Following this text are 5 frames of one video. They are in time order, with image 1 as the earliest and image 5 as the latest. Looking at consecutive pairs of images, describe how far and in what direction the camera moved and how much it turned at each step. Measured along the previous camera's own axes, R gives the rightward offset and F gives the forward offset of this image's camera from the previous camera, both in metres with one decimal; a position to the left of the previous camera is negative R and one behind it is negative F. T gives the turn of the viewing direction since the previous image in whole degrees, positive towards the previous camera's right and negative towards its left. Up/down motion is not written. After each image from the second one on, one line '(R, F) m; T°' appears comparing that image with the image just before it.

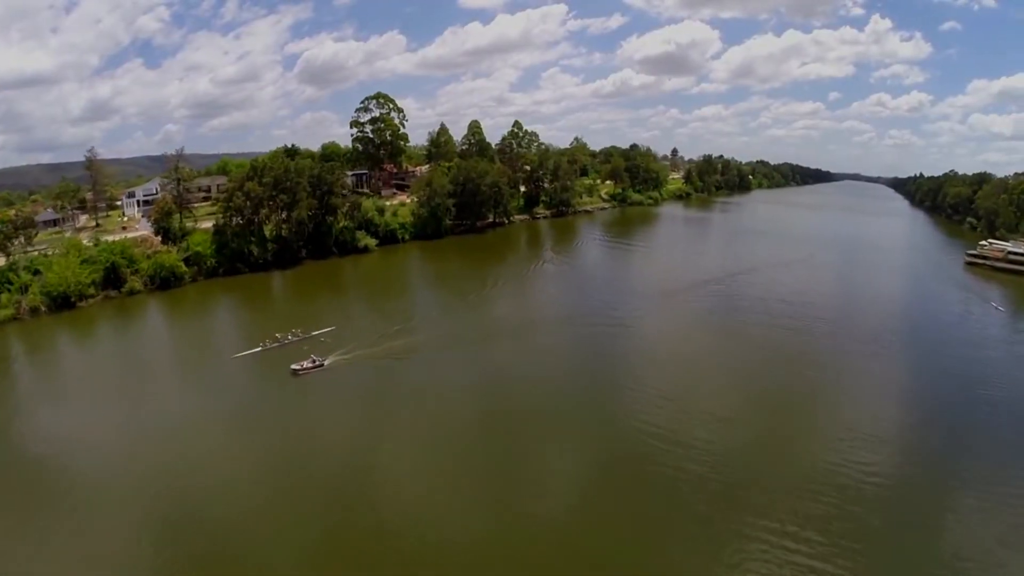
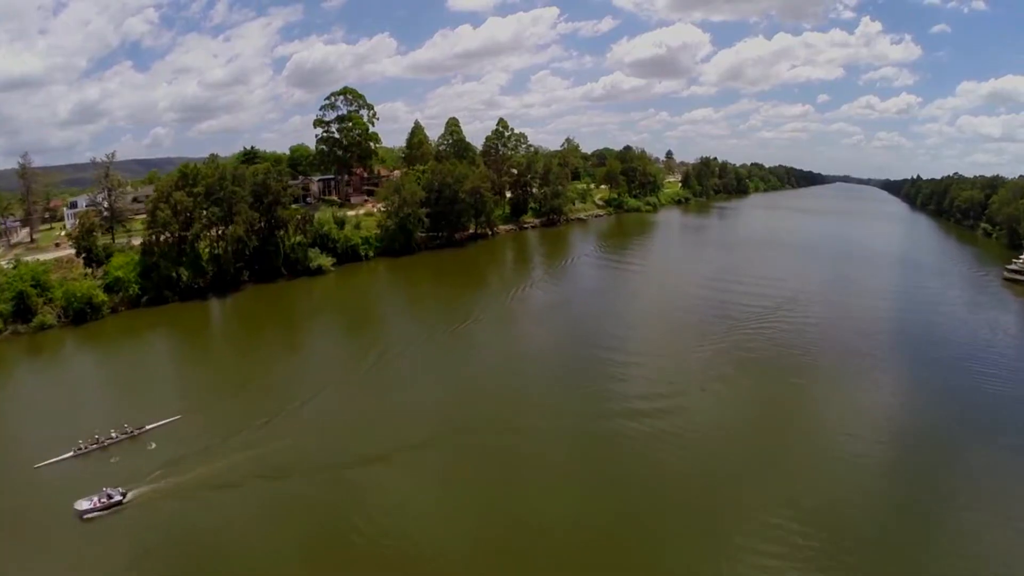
(+0.4, +4.1) m; +1°
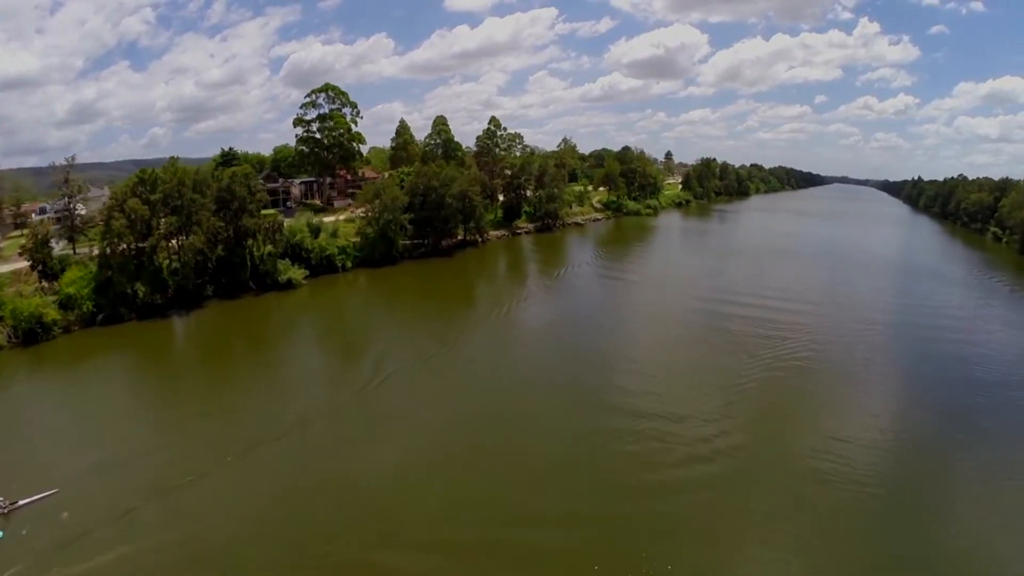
(+0.3, +2.0) m; 0°
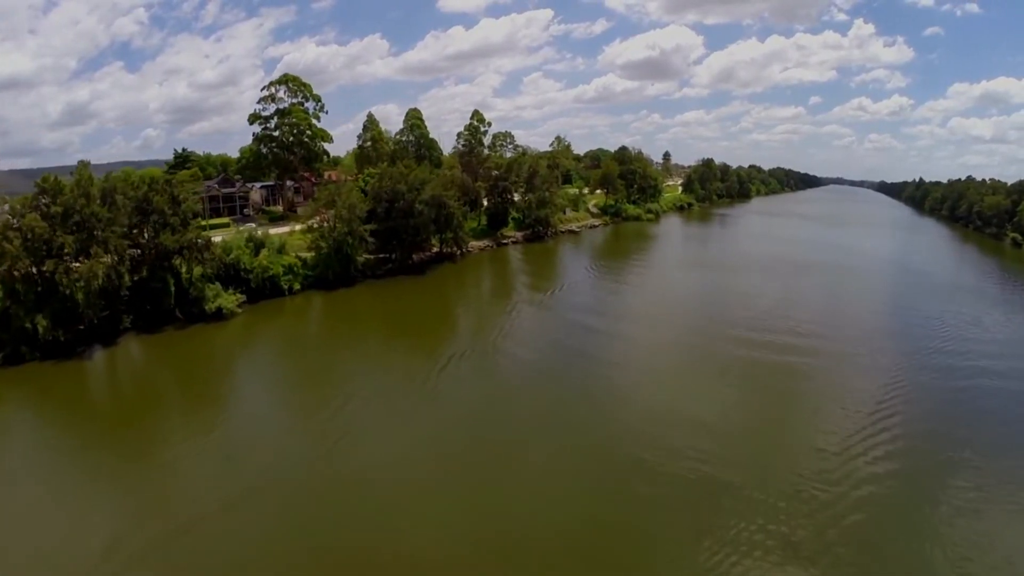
(+0.5, +3.6) m; 0°
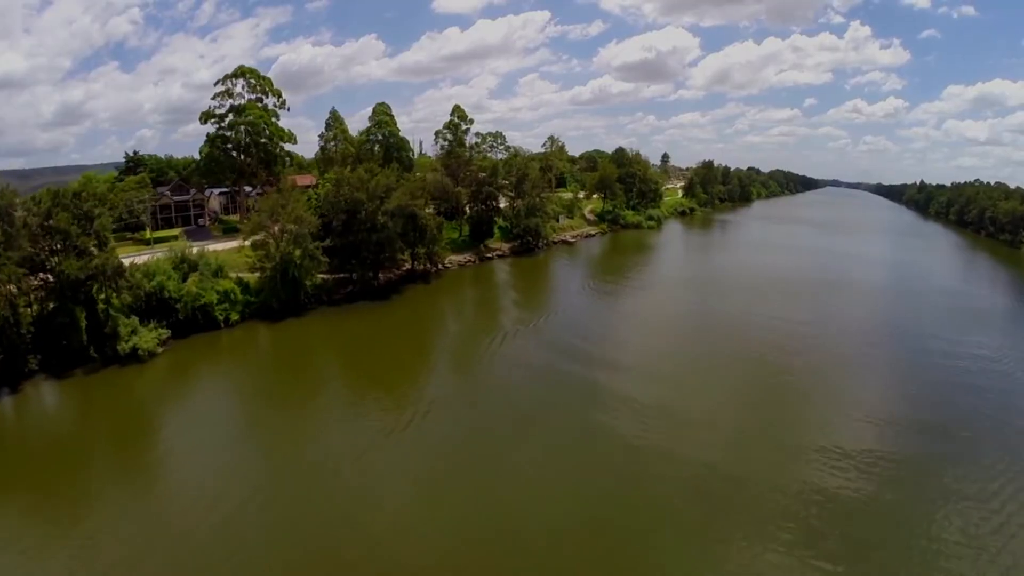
(+0.4, +3.0) m; 0°
